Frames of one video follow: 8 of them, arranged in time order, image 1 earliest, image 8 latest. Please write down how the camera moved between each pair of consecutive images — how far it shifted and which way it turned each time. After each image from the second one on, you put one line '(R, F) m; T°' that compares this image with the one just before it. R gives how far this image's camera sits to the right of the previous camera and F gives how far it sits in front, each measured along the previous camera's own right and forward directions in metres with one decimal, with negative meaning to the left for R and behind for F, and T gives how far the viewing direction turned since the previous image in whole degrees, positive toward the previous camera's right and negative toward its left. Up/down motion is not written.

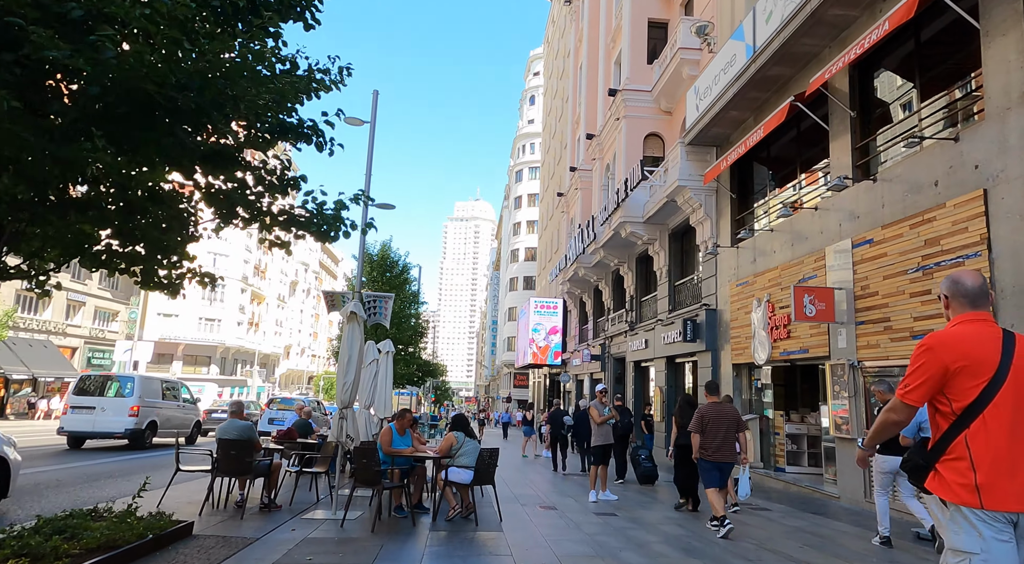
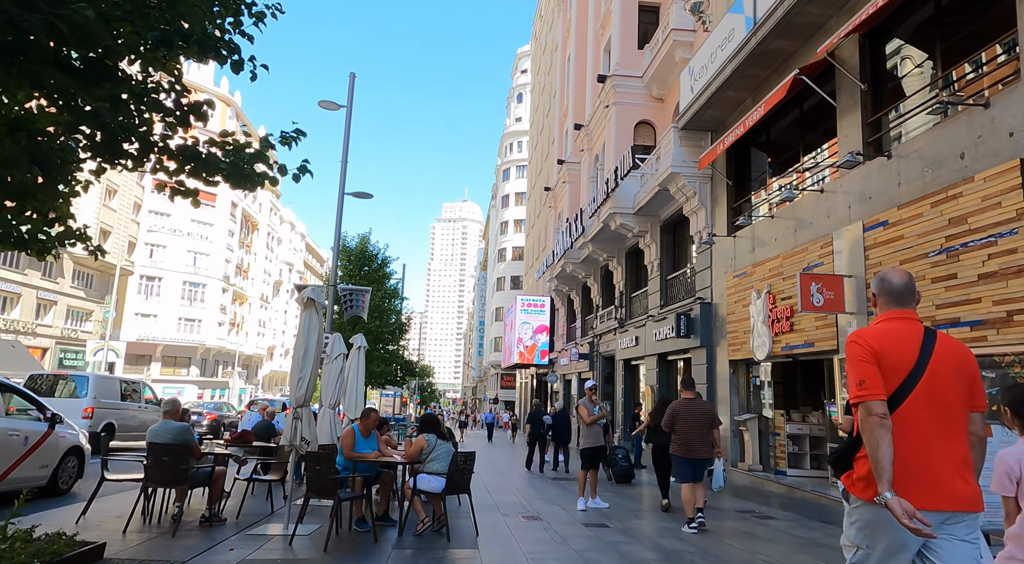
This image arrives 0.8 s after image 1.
(+0.1, +0.9) m; +1°
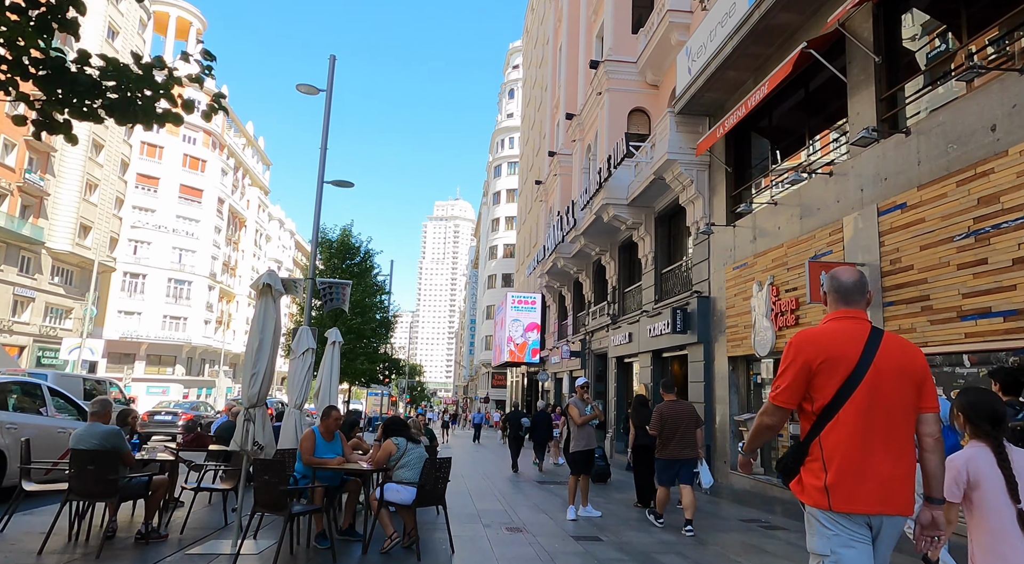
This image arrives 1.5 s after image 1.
(+0.1, +0.8) m; +1°
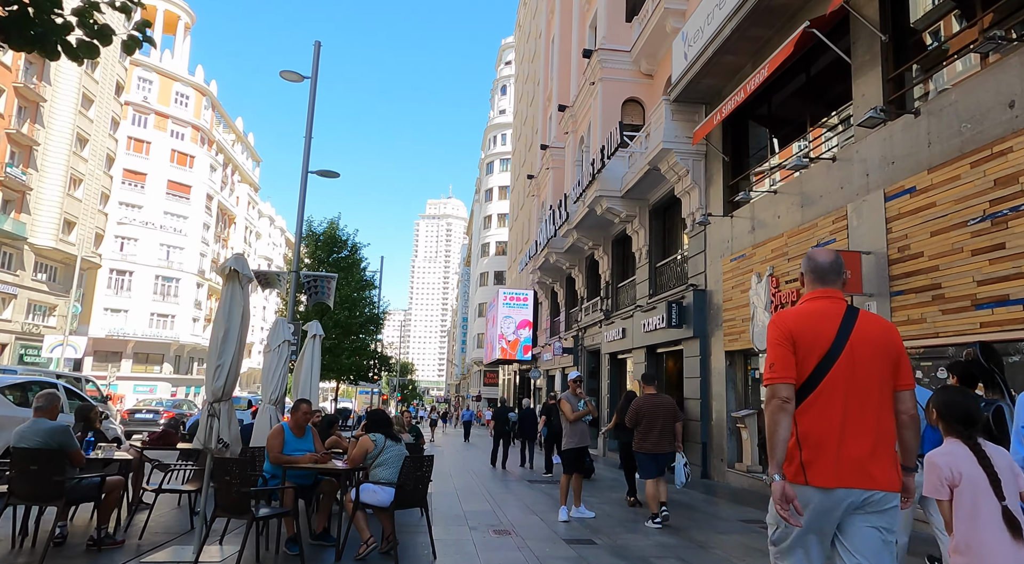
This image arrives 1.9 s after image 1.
(0.0, +0.5) m; +1°
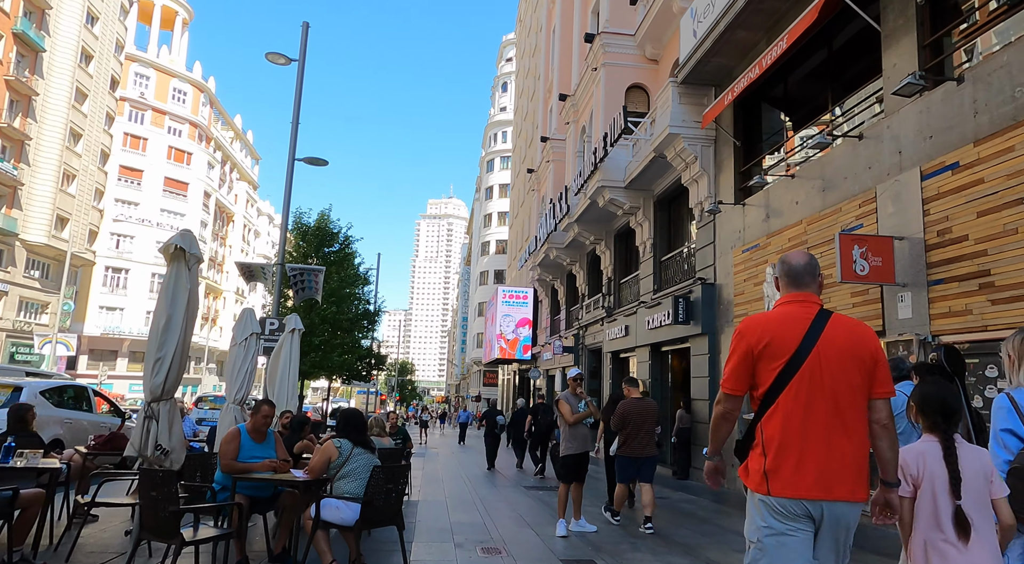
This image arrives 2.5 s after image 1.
(+0.1, +0.8) m; 0°
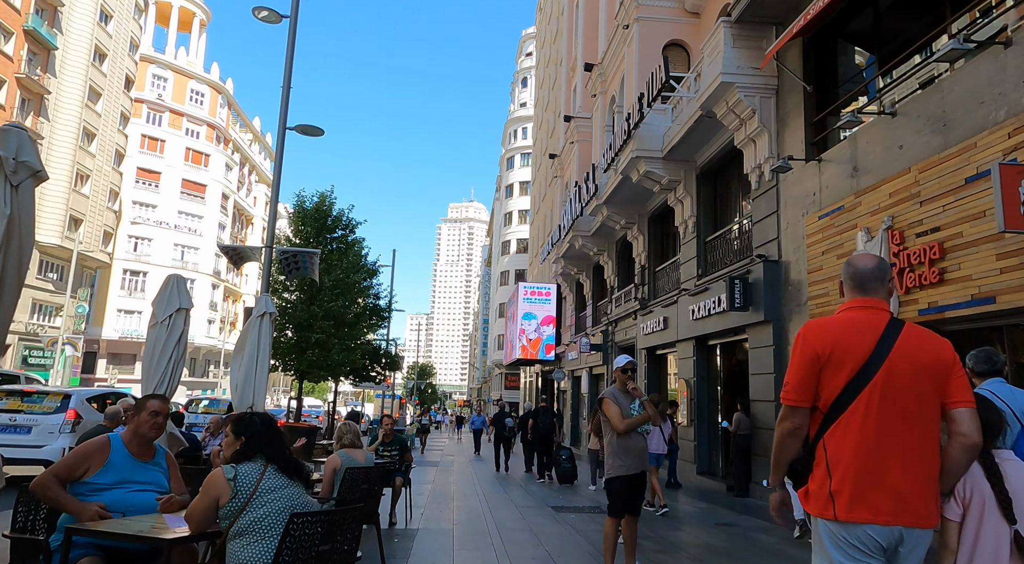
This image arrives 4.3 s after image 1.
(0.0, +2.1) m; -2°
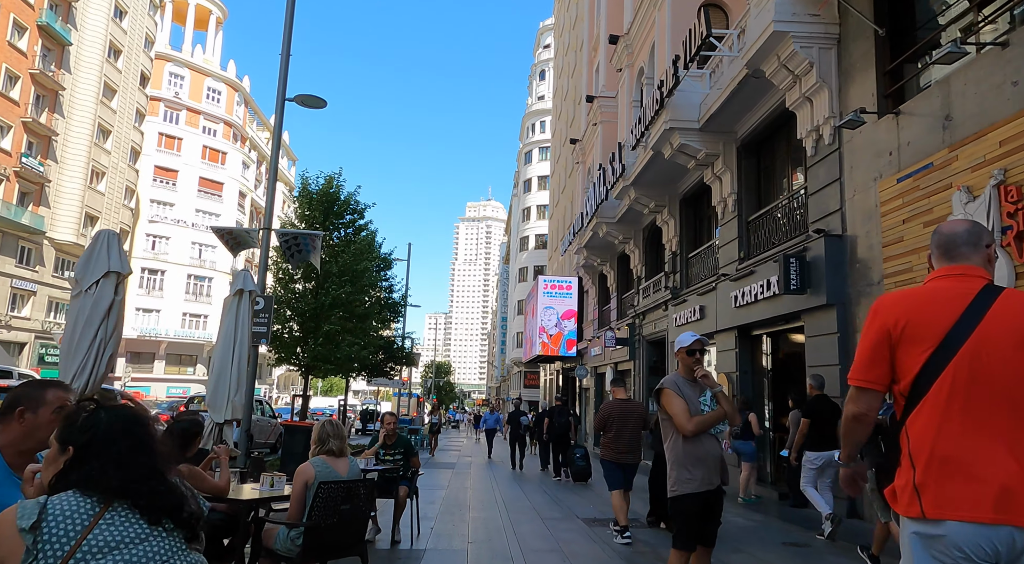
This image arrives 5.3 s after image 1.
(-0.1, +1.3) m; -2°
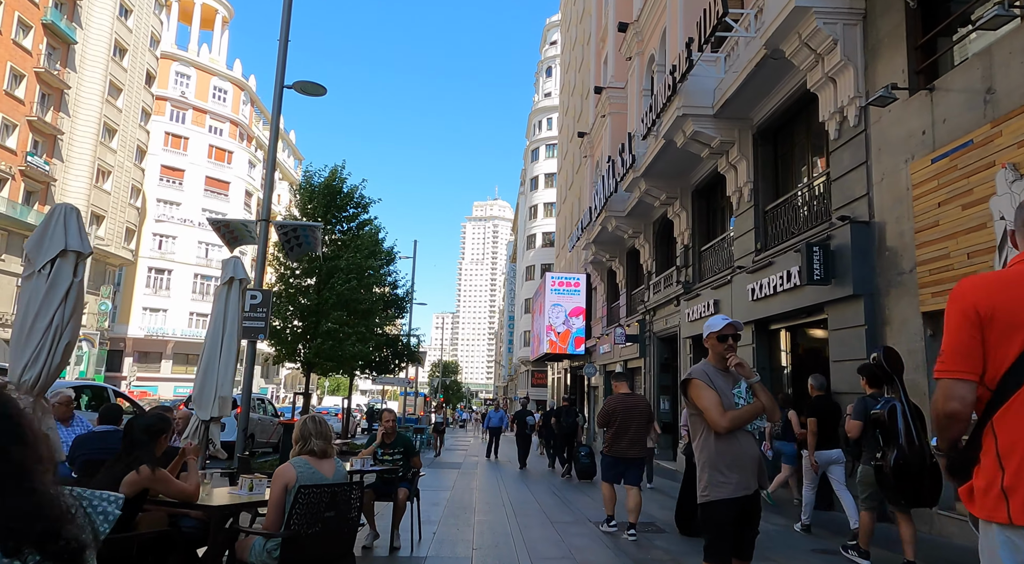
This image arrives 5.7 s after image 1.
(0.0, +0.5) m; -1°
